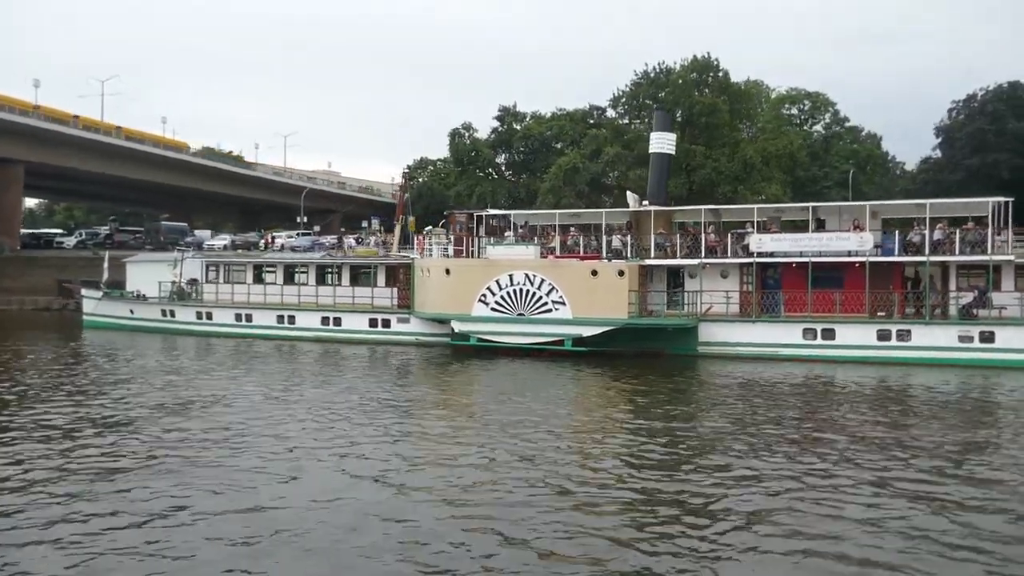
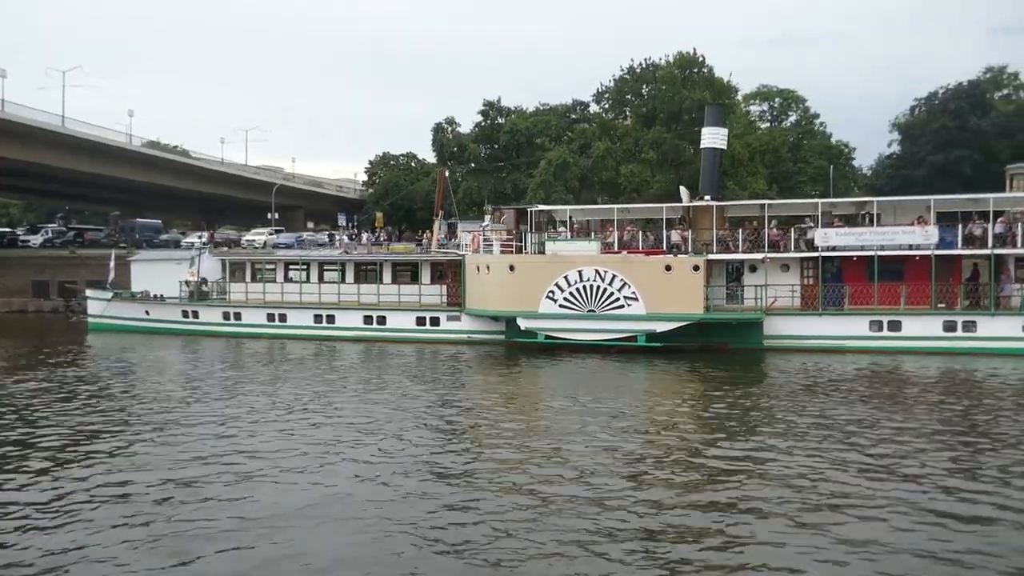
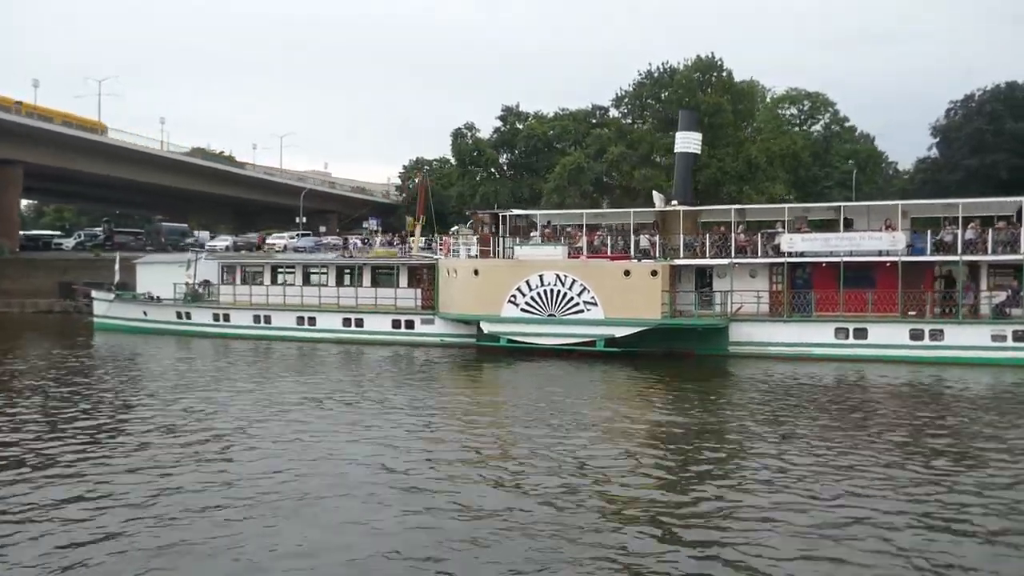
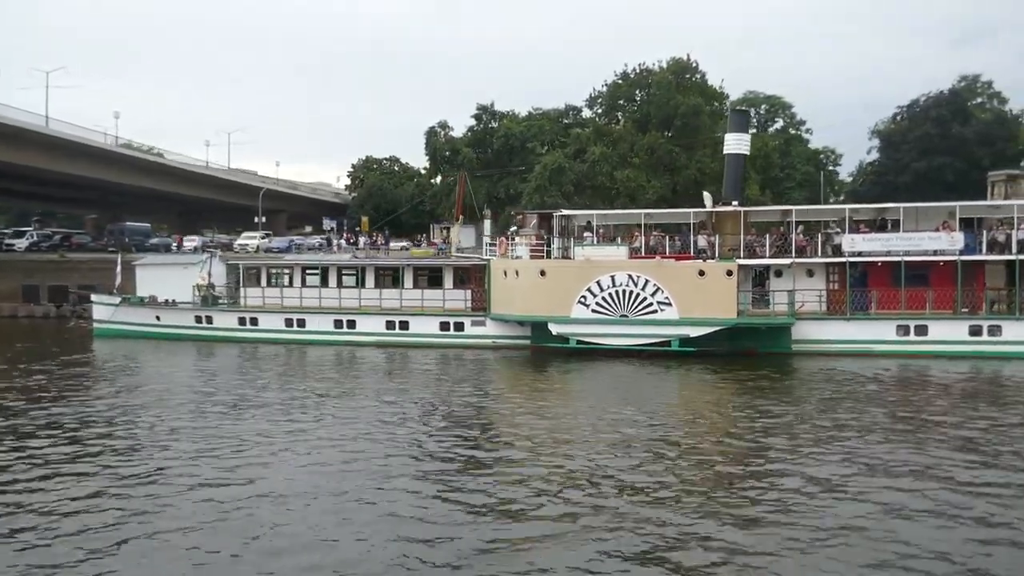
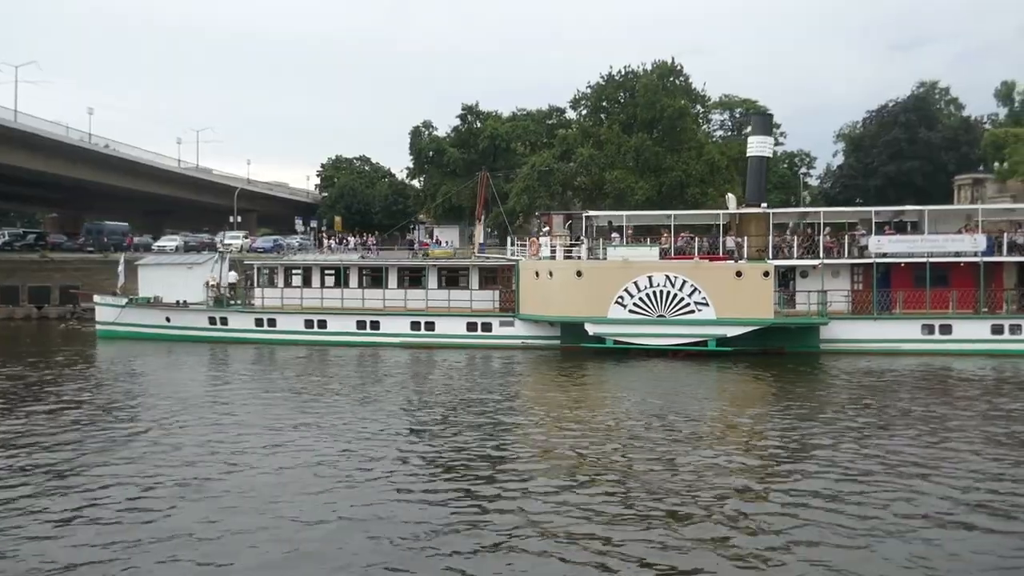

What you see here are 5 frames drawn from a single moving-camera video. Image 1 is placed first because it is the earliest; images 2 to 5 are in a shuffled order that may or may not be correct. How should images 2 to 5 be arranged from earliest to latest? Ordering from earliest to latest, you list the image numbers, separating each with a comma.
3, 2, 4, 5
